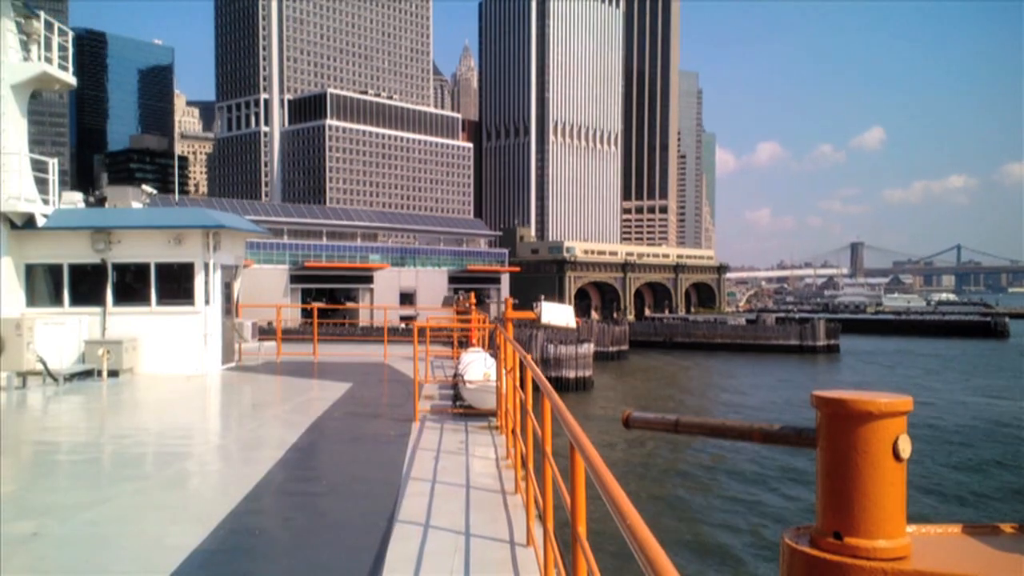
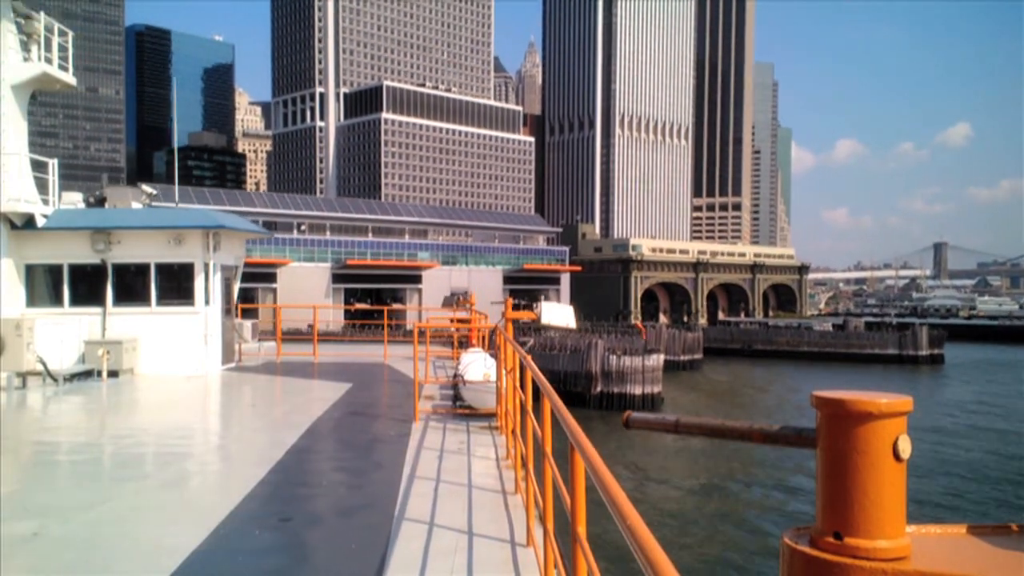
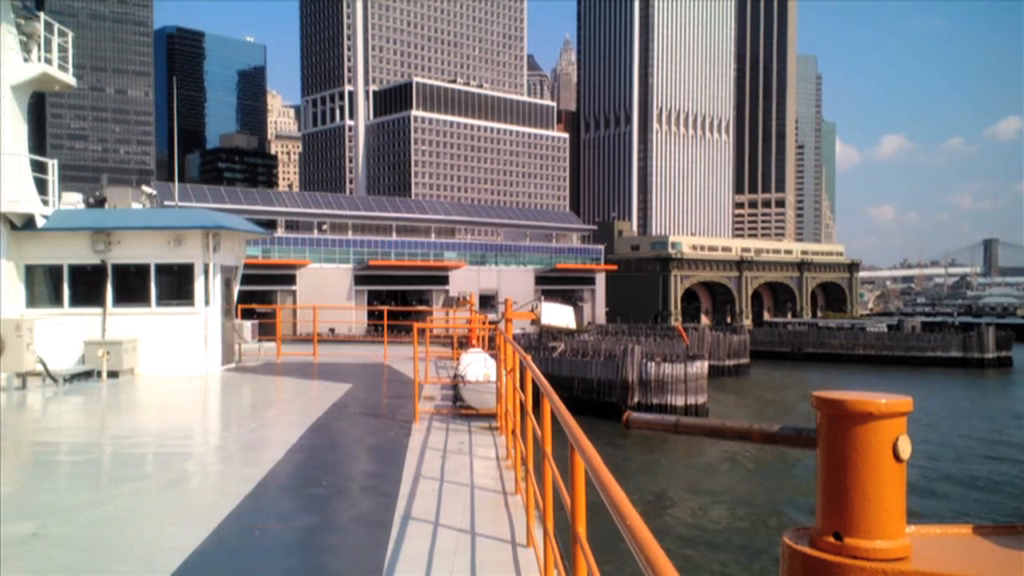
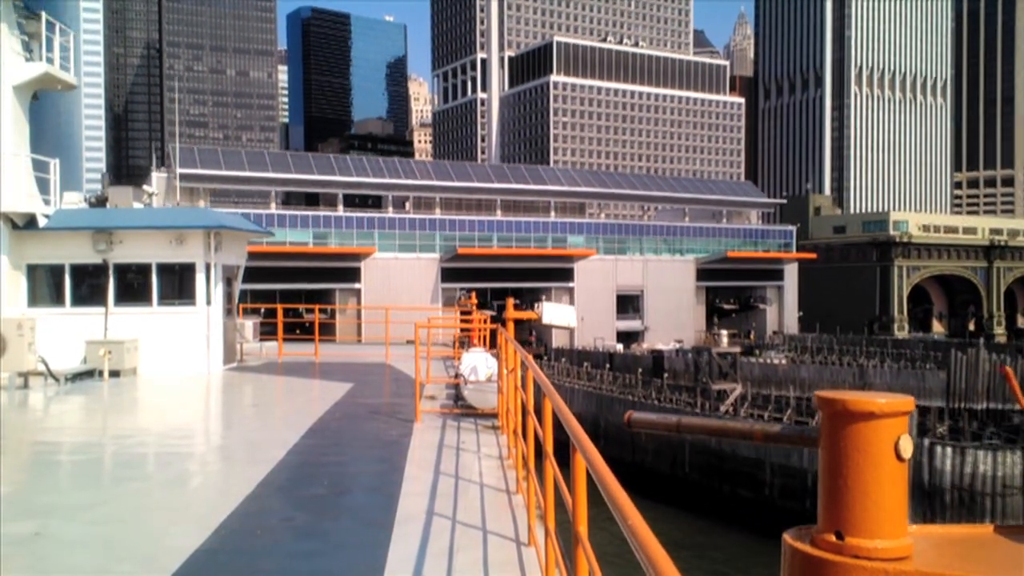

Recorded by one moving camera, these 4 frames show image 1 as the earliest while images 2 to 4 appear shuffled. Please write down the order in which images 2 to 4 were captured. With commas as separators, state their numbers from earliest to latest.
2, 3, 4
